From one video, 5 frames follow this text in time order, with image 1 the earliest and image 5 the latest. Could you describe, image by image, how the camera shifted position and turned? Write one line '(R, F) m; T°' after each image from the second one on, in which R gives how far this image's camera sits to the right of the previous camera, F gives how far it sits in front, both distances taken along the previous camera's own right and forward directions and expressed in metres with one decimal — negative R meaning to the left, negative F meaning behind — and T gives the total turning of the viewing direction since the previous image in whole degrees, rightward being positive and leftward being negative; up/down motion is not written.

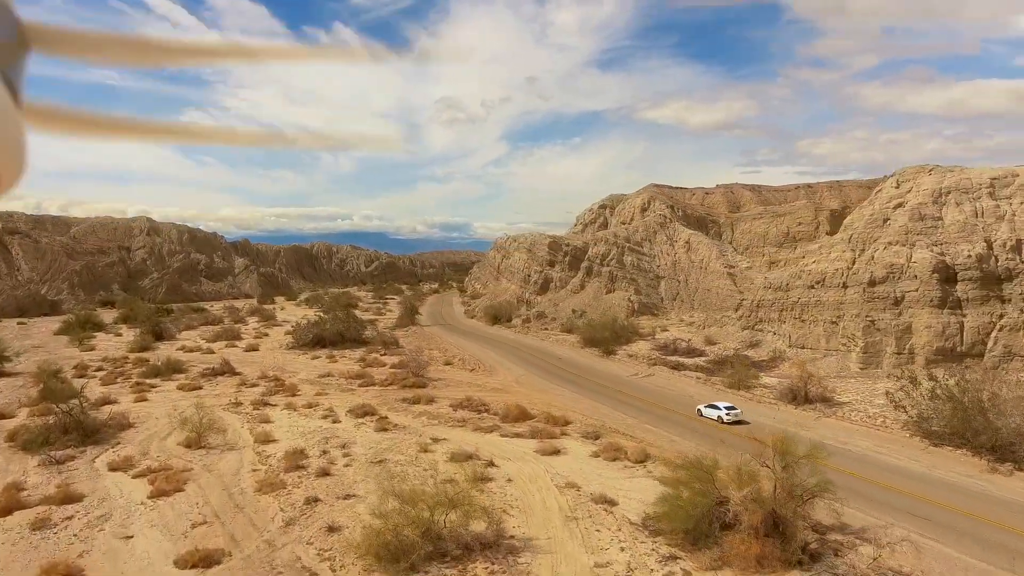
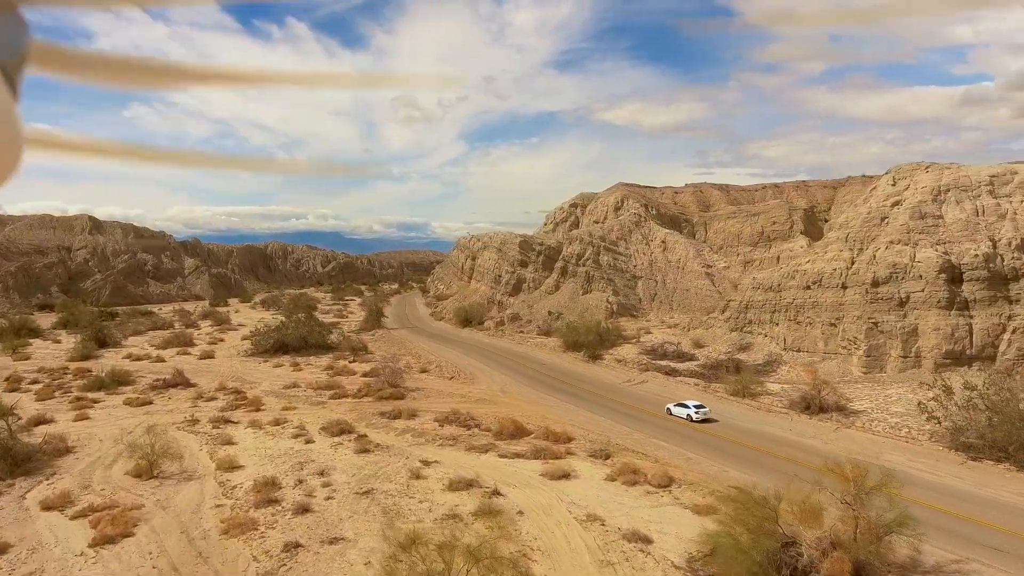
(-1.0, +1.9) m; +4°
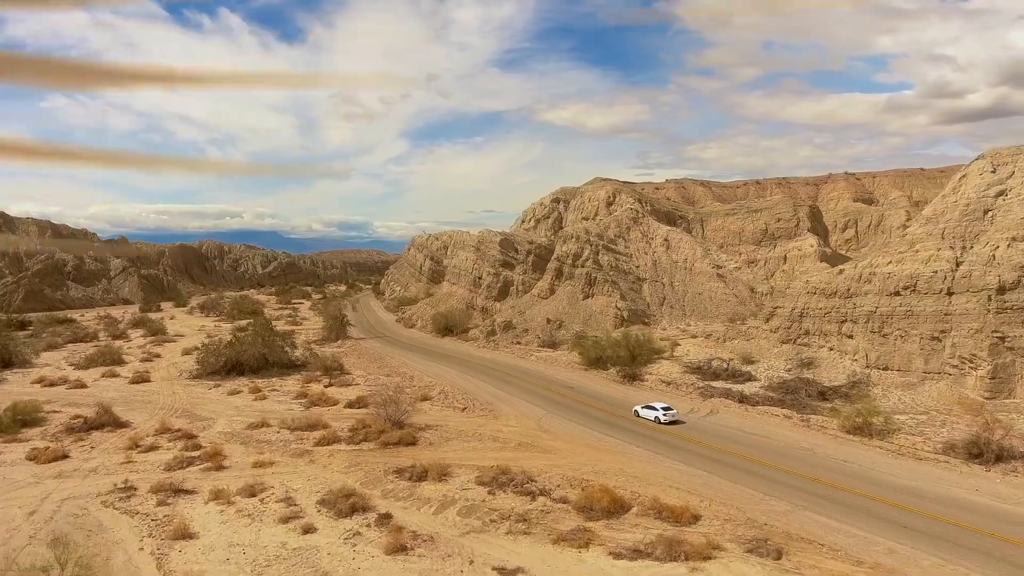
(-2.9, +5.6) m; +5°
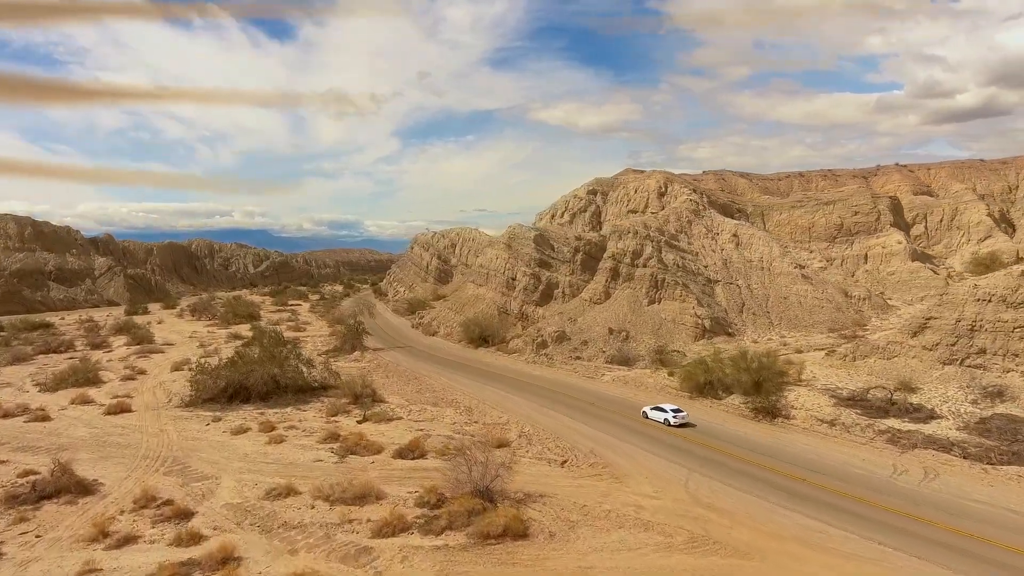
(-3.1, +6.1) m; +1°
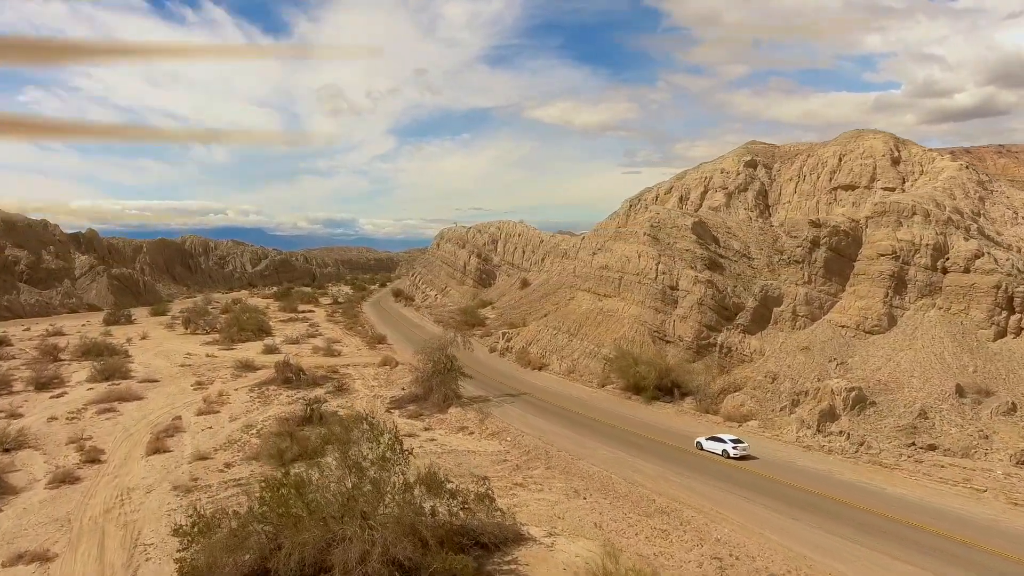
(-7.1, +14.5) m; 0°
